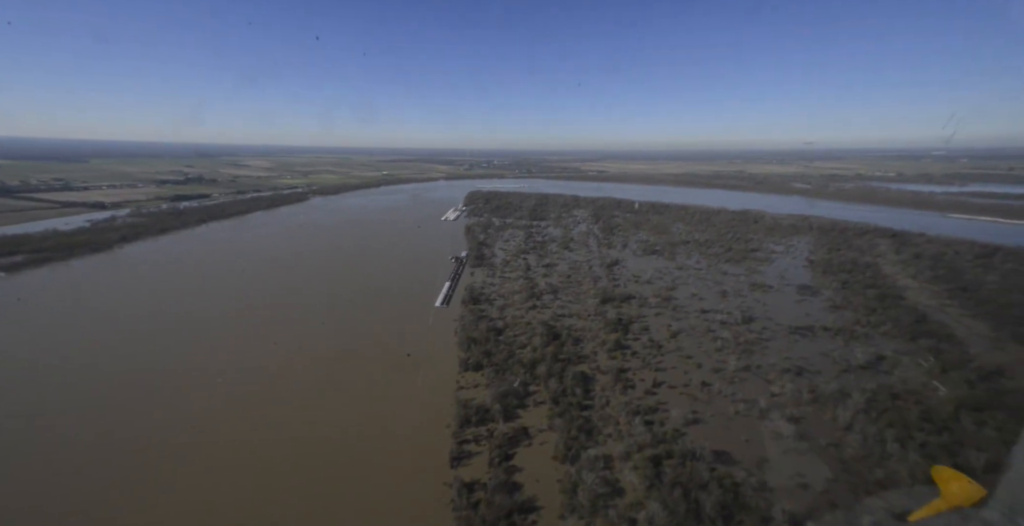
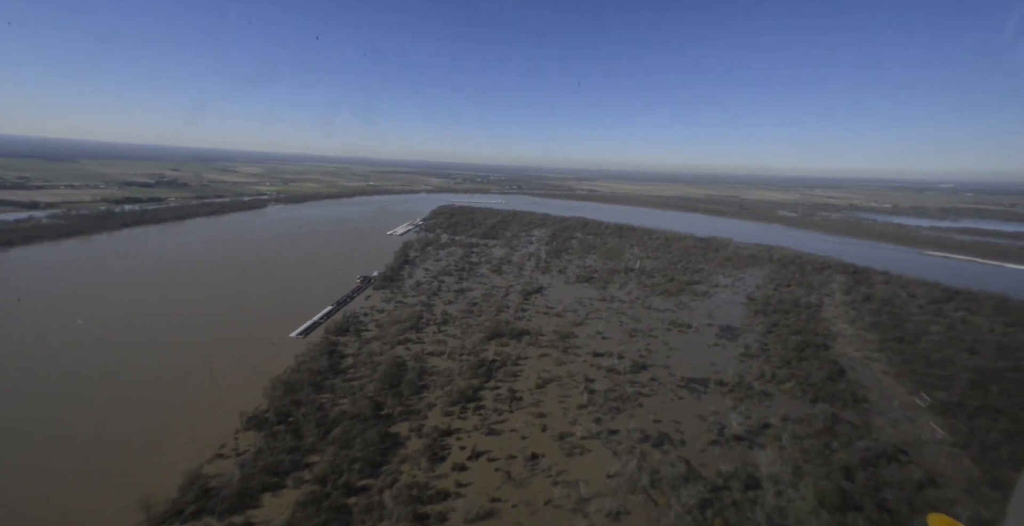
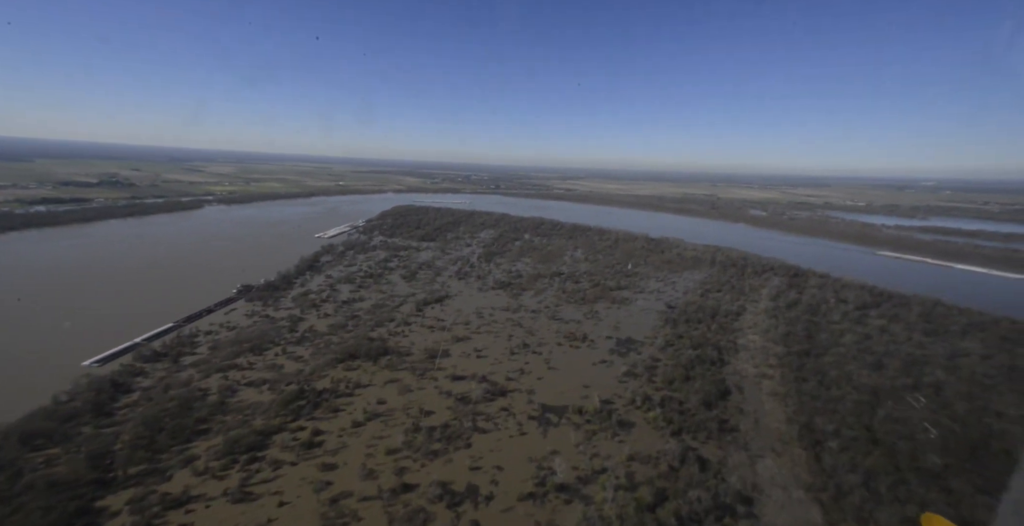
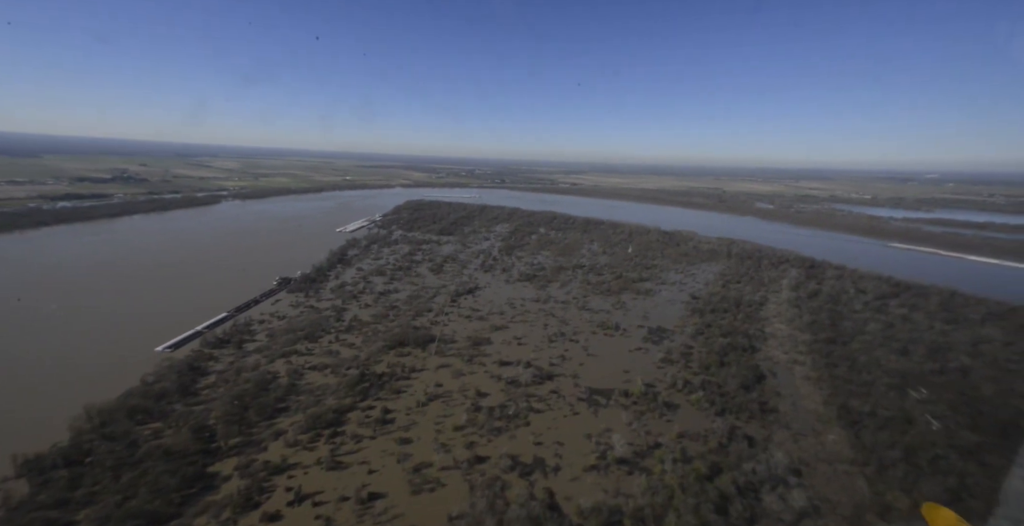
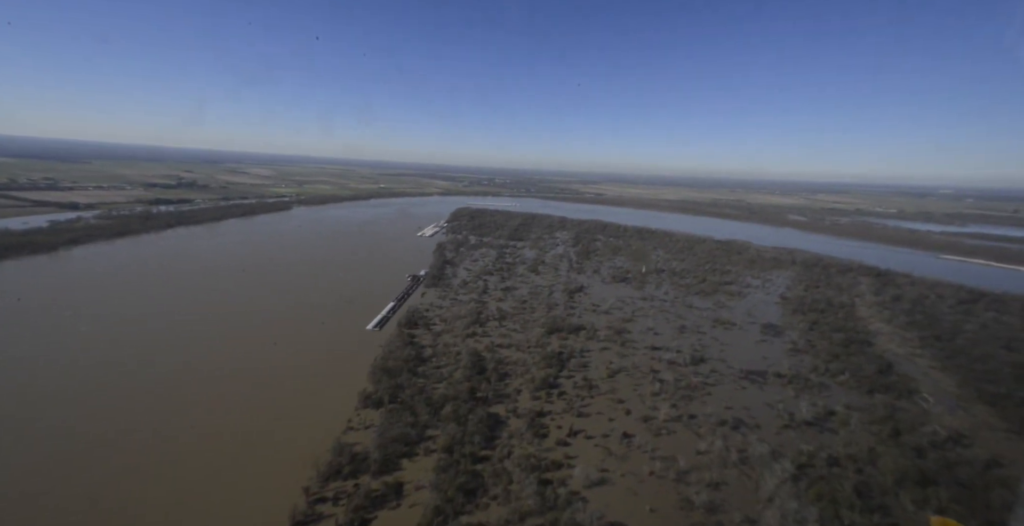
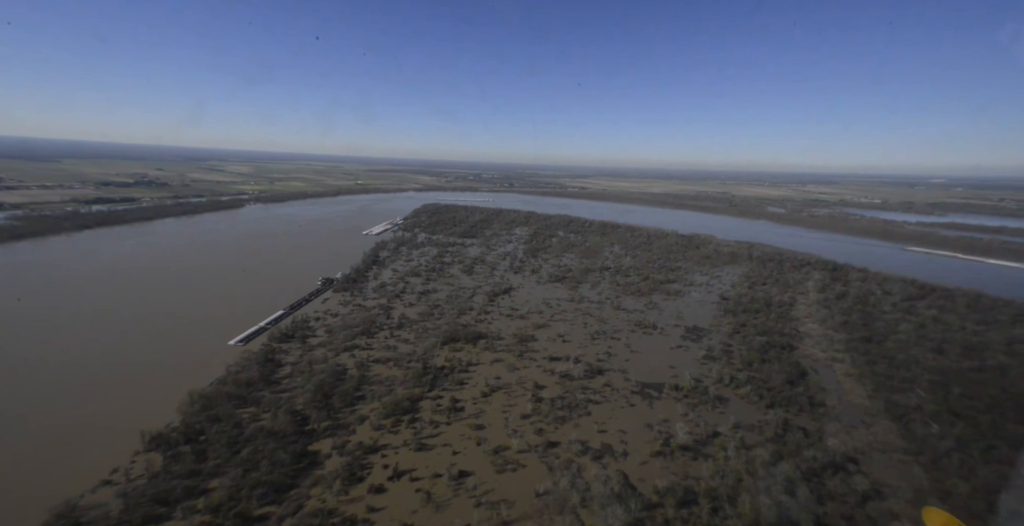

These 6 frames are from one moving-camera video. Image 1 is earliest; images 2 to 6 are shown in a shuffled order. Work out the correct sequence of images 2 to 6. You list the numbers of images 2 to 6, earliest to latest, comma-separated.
5, 2, 6, 4, 3
